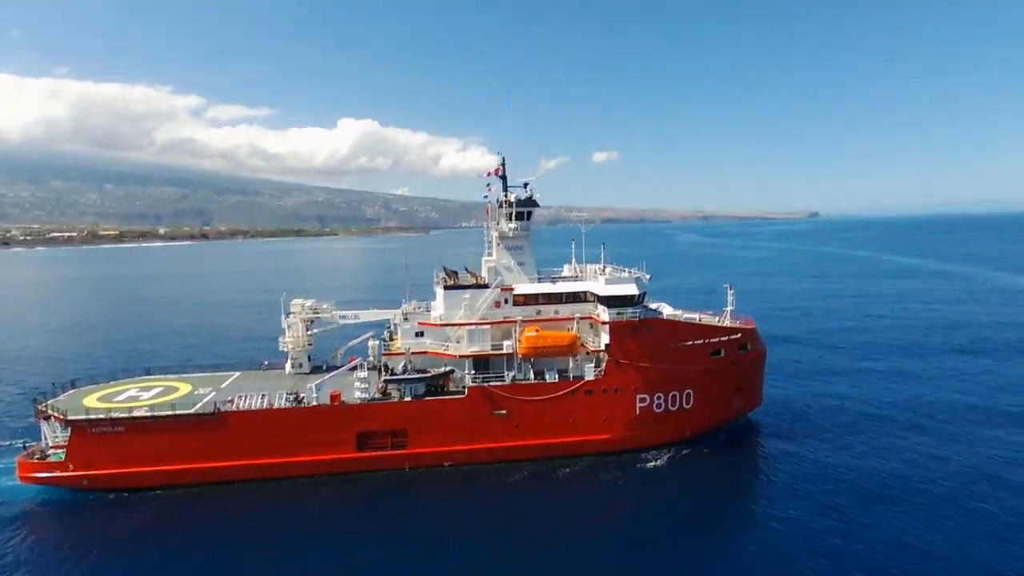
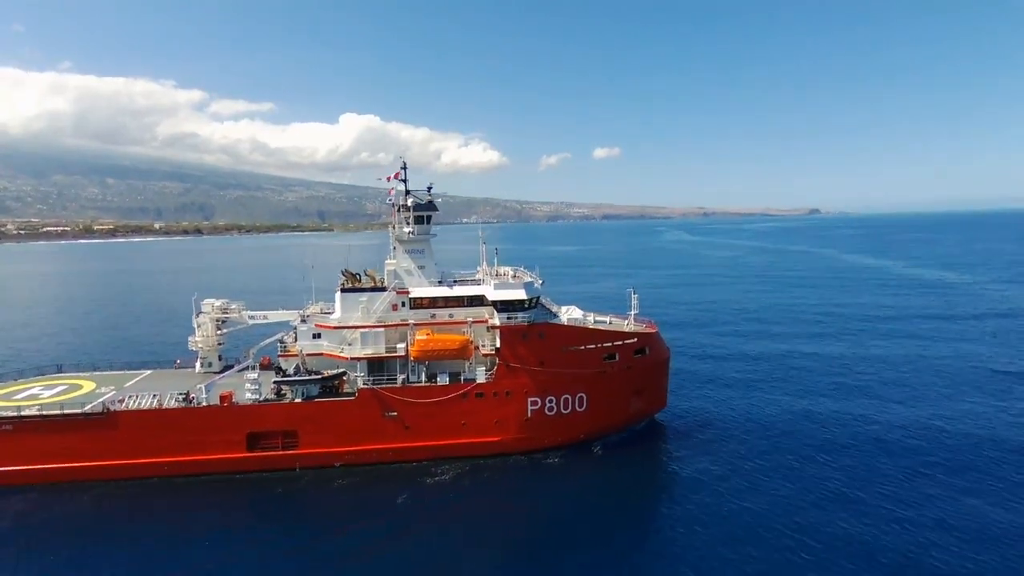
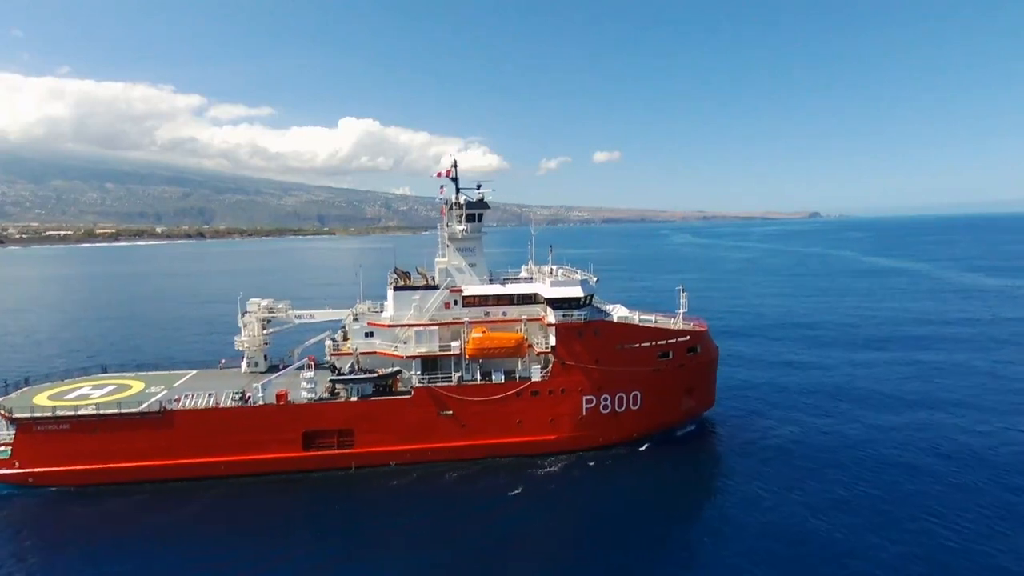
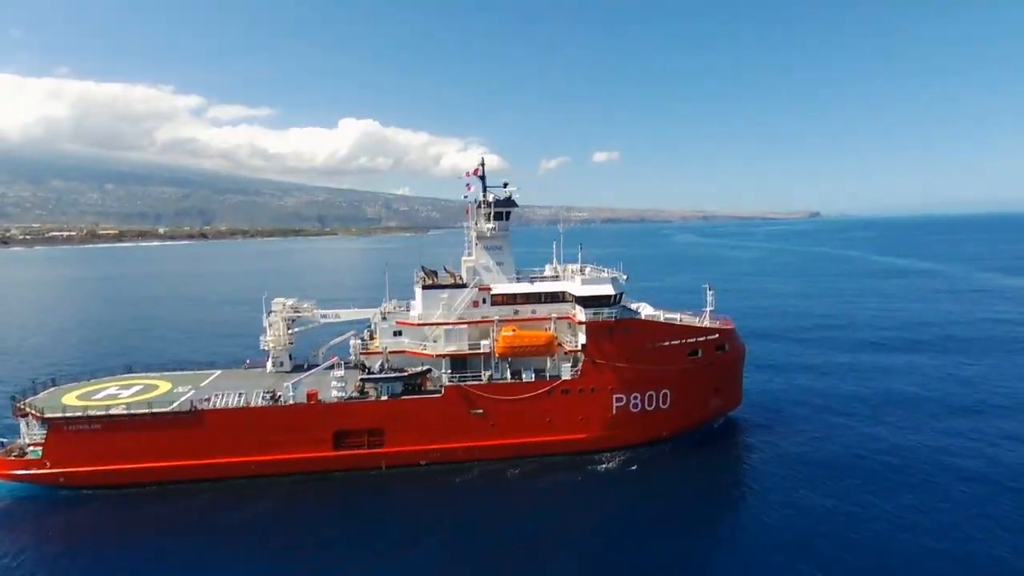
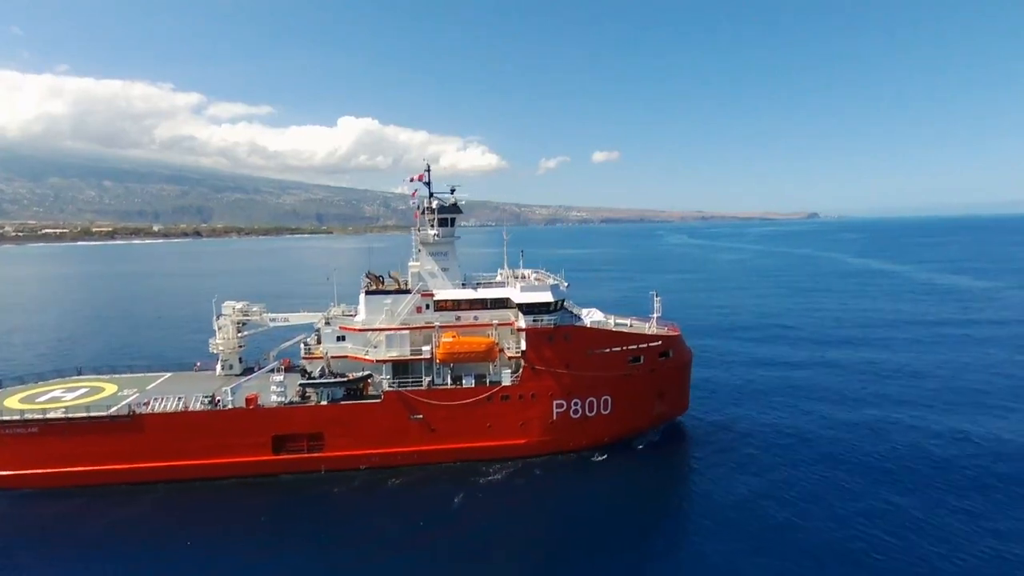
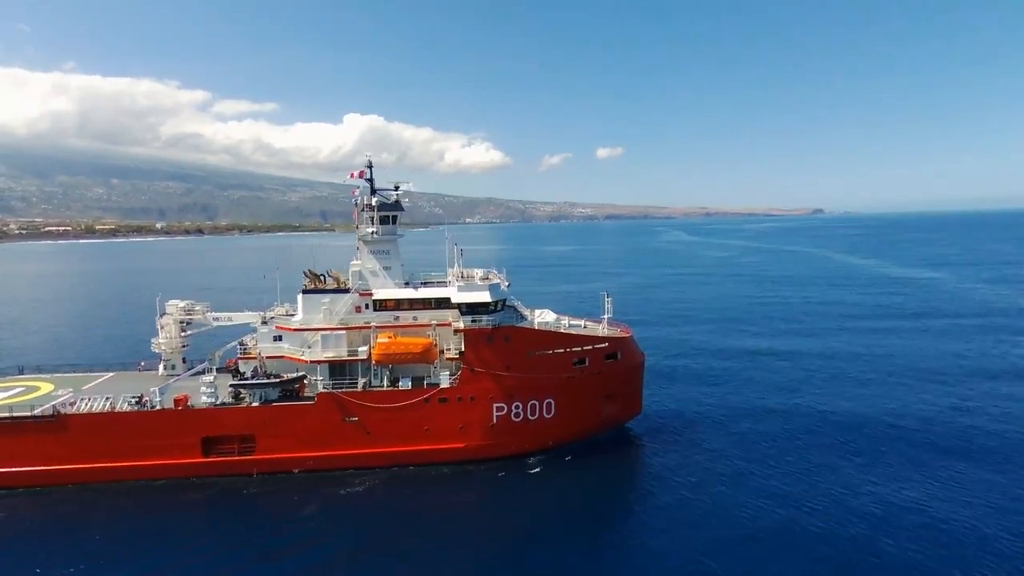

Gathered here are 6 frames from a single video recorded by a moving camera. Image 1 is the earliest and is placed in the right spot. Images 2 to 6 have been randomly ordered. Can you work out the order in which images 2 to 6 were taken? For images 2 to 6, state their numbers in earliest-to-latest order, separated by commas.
4, 3, 5, 2, 6
